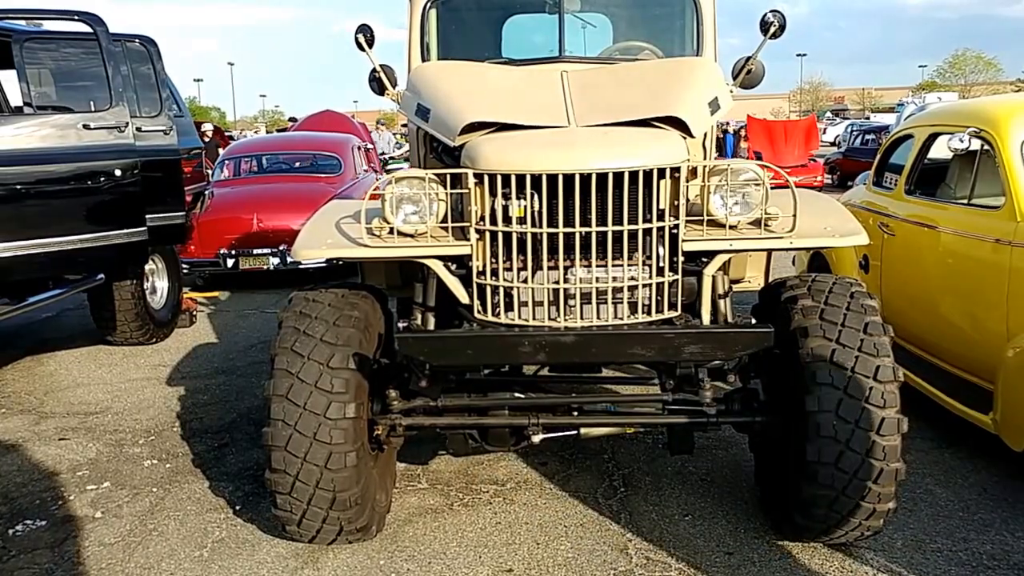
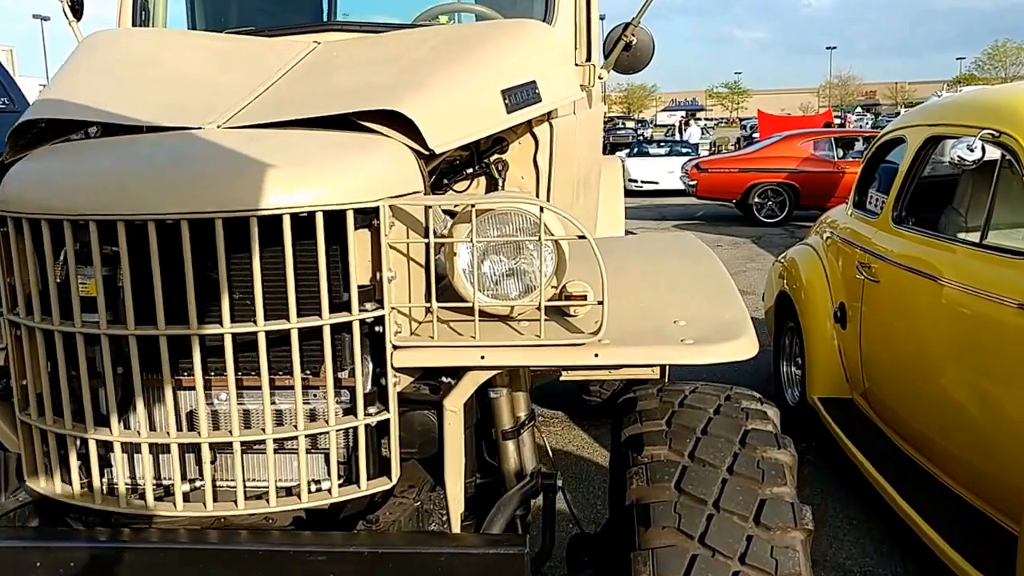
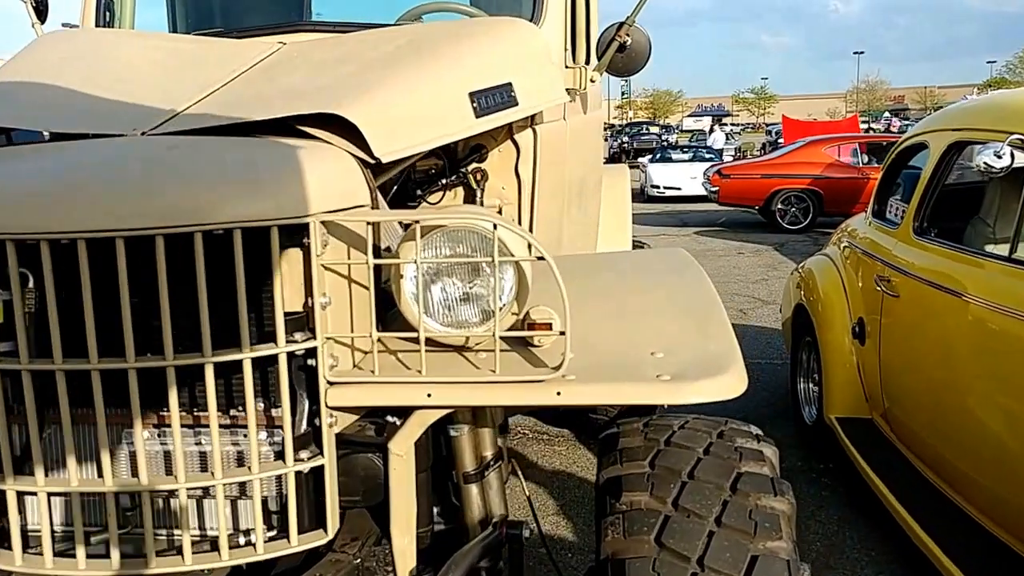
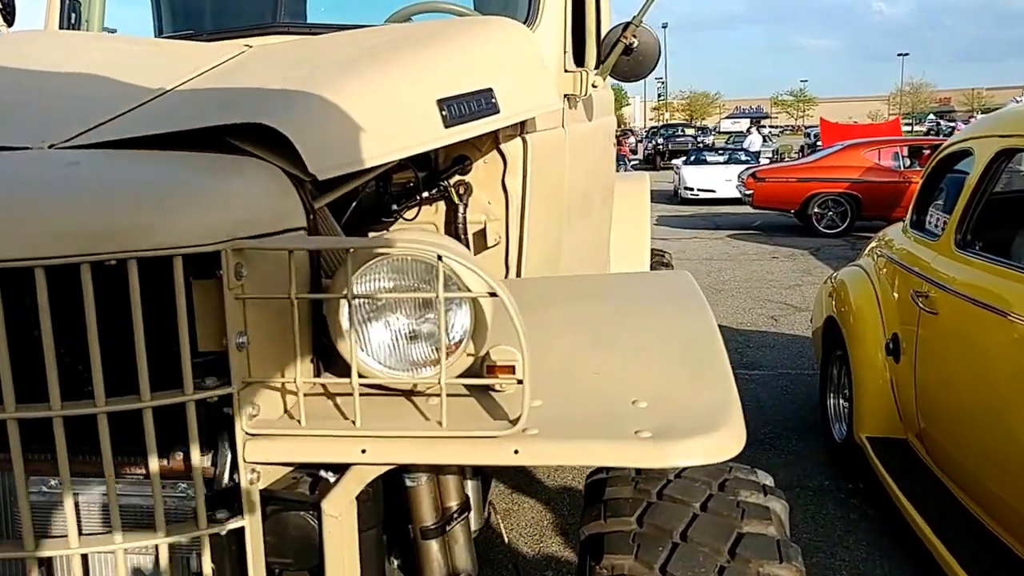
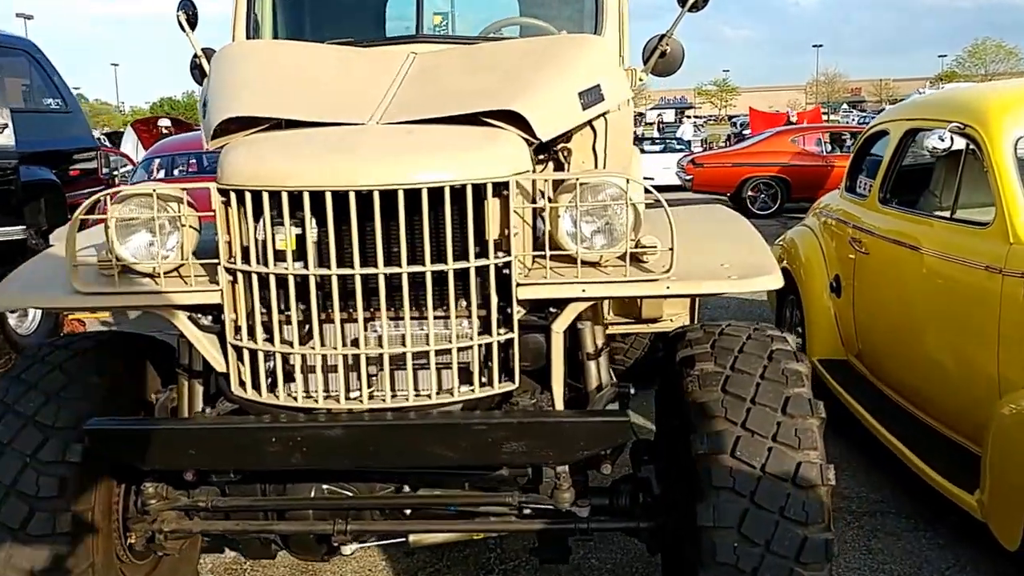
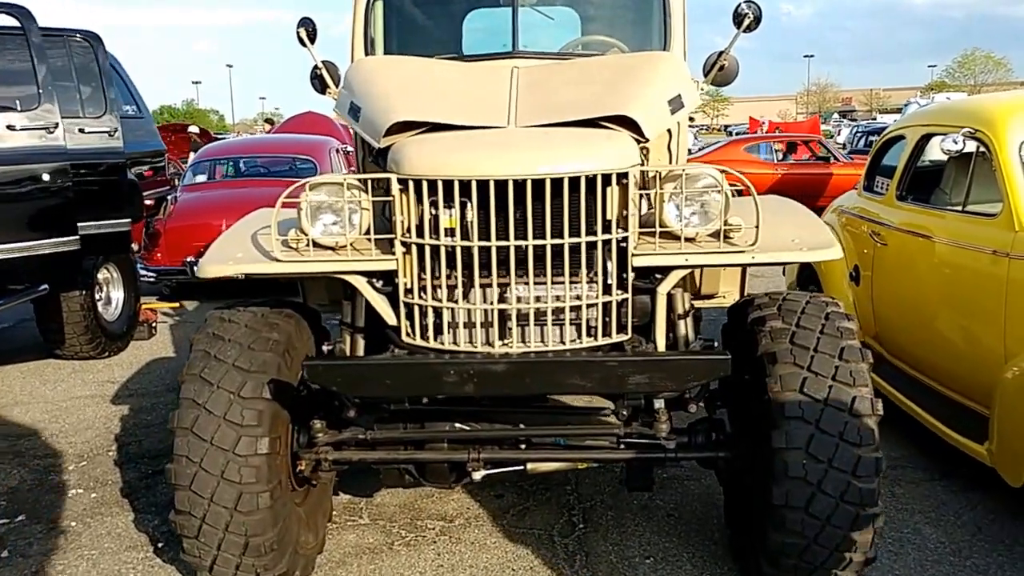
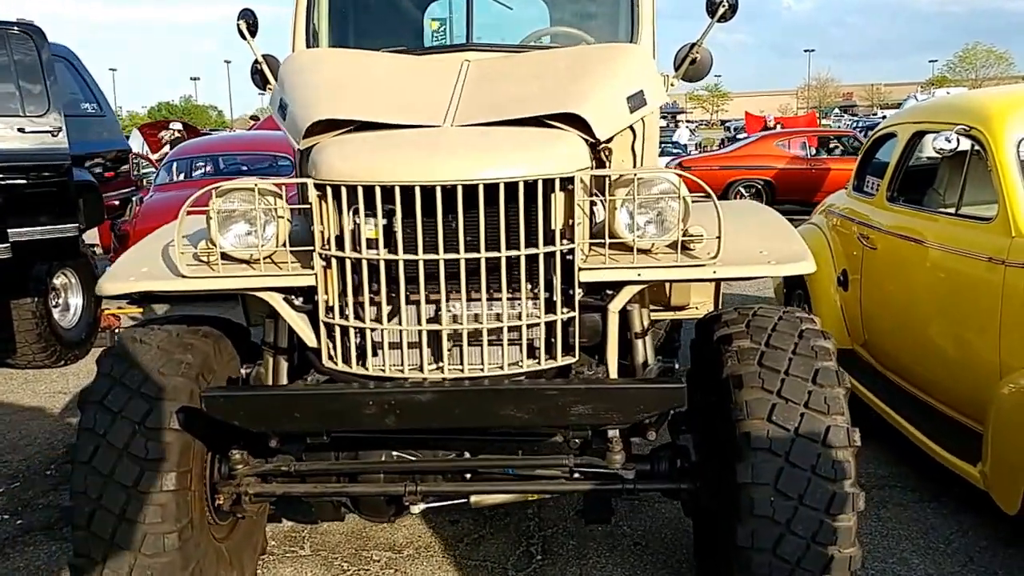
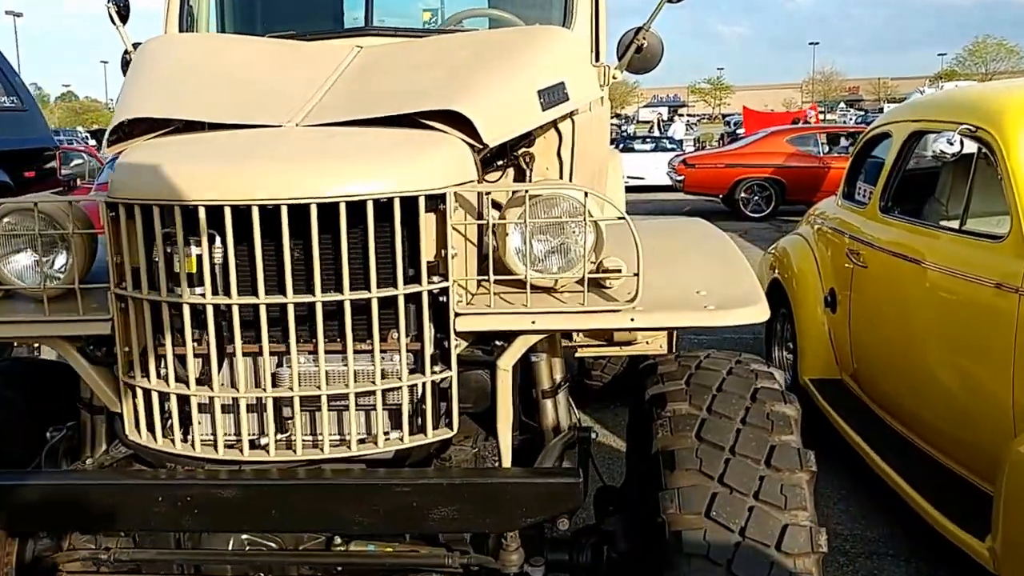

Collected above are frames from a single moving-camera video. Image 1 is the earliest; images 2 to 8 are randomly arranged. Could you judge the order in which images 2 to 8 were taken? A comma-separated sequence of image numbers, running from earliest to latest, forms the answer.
6, 7, 5, 8, 2, 3, 4
